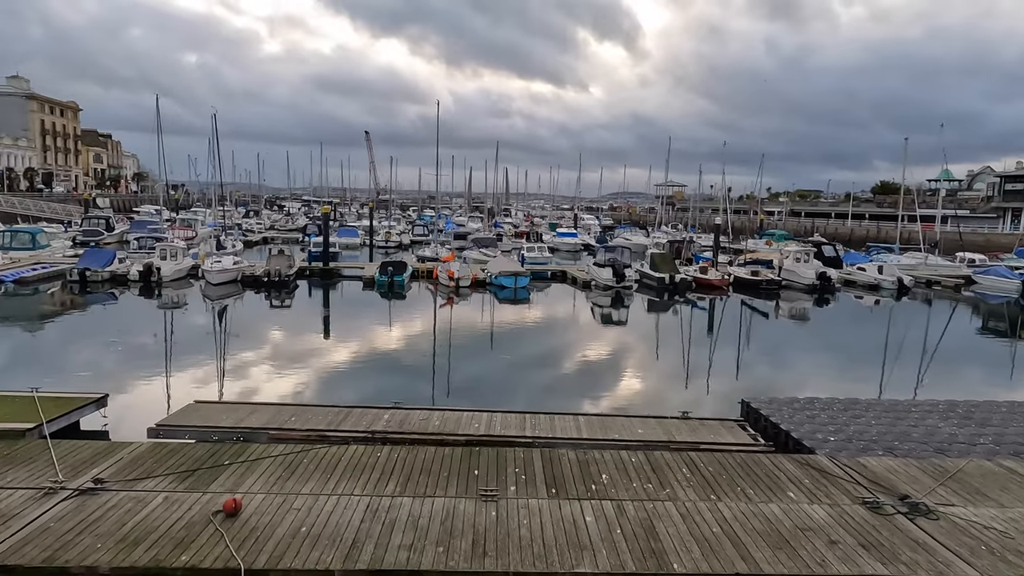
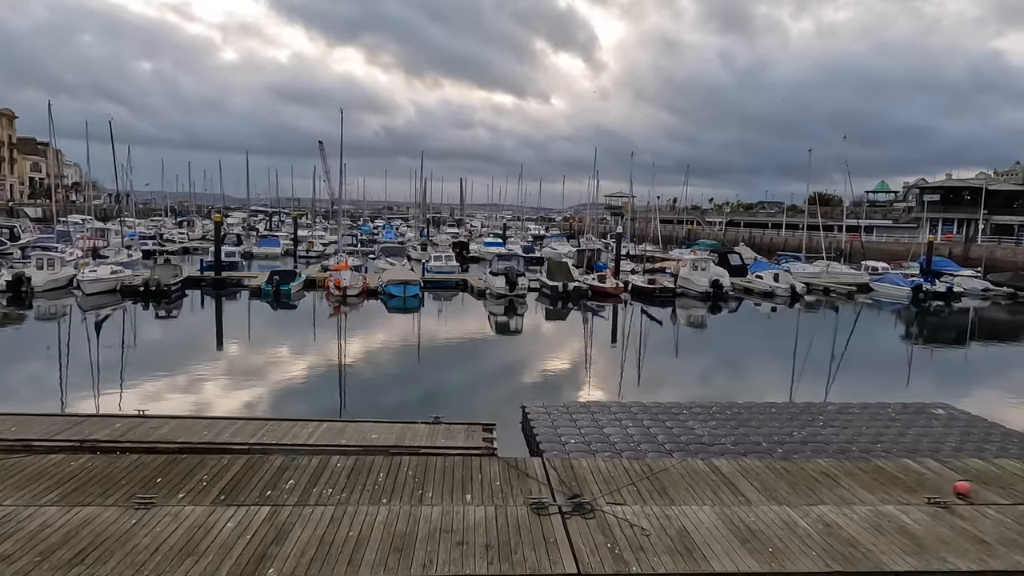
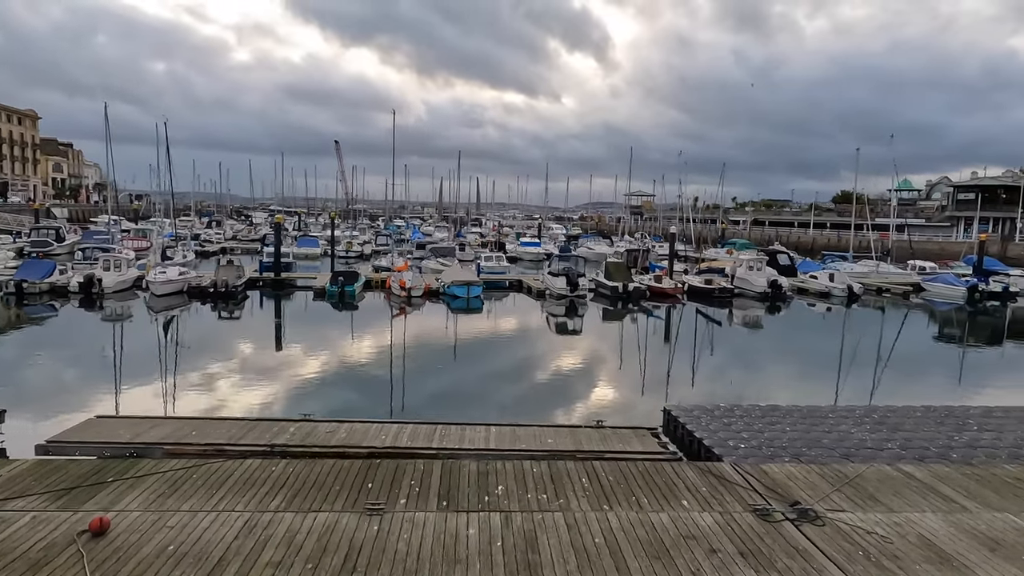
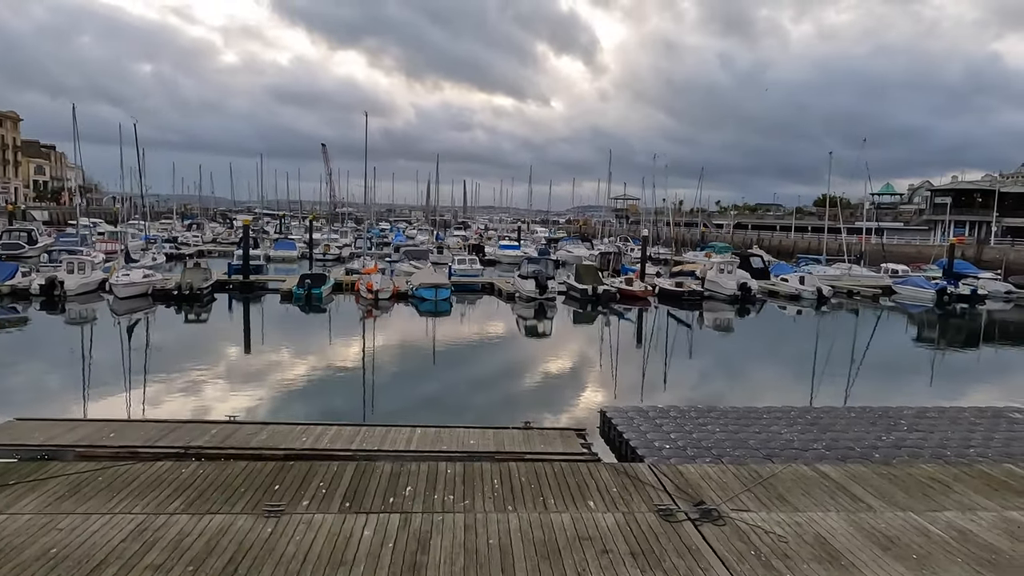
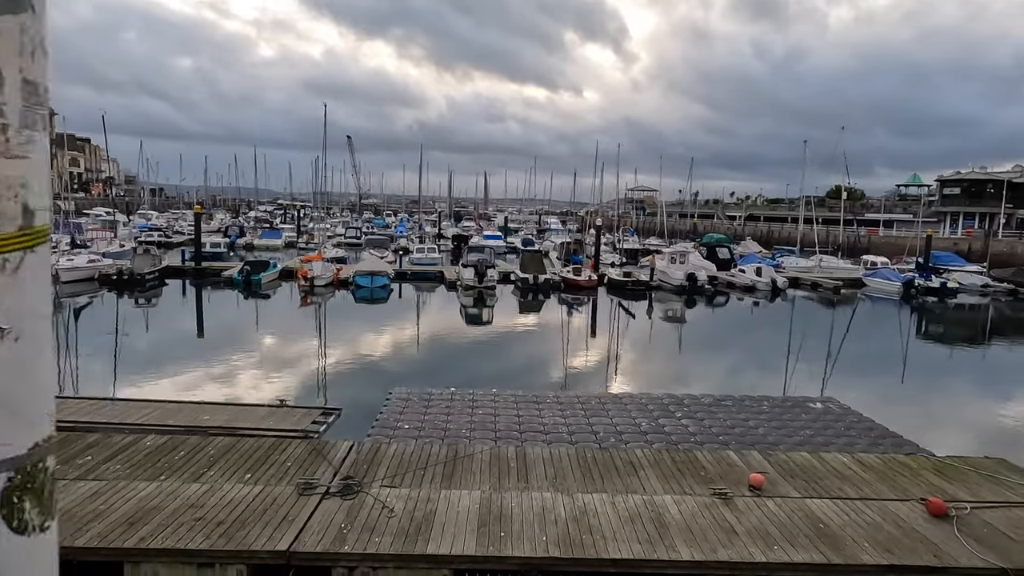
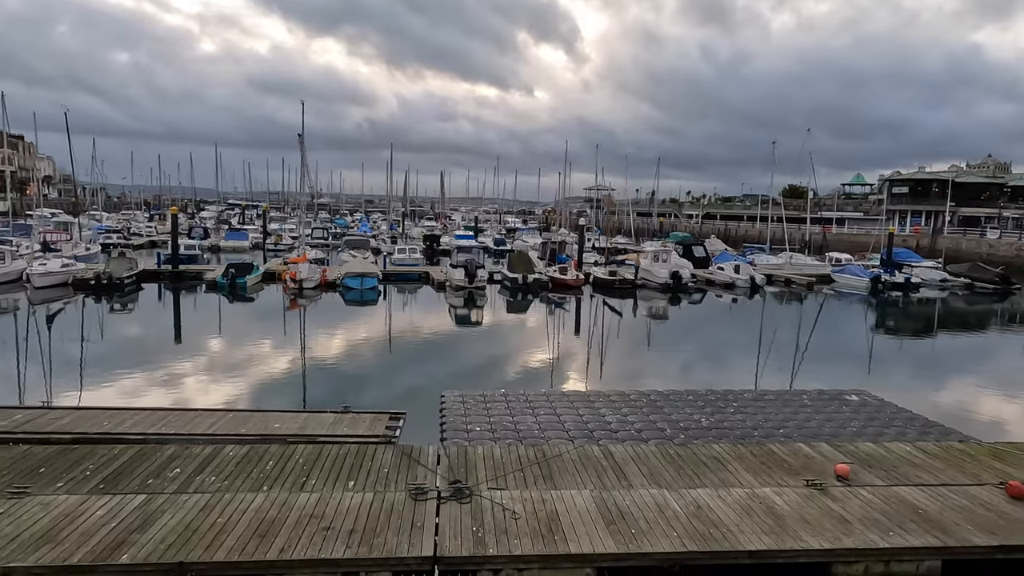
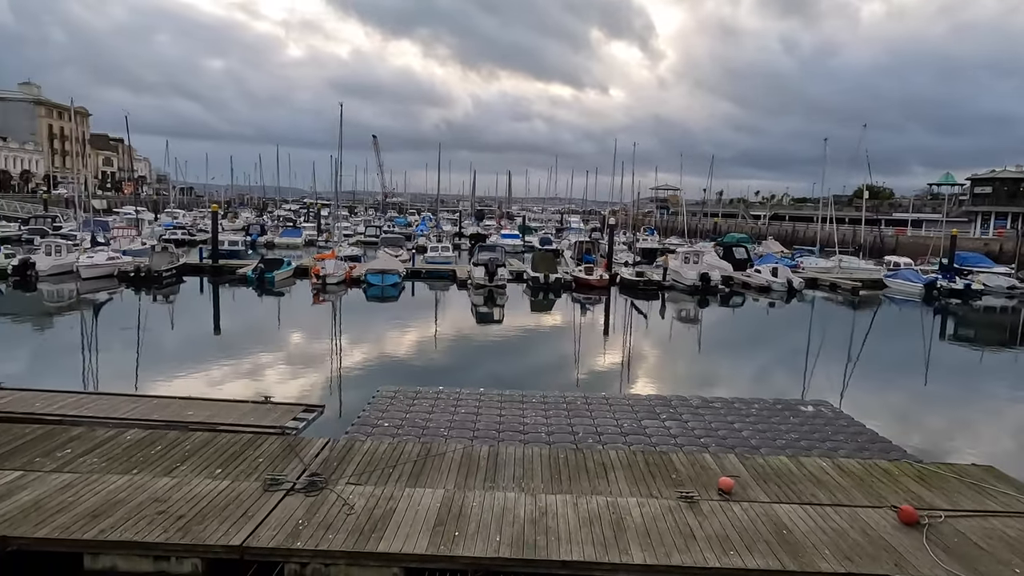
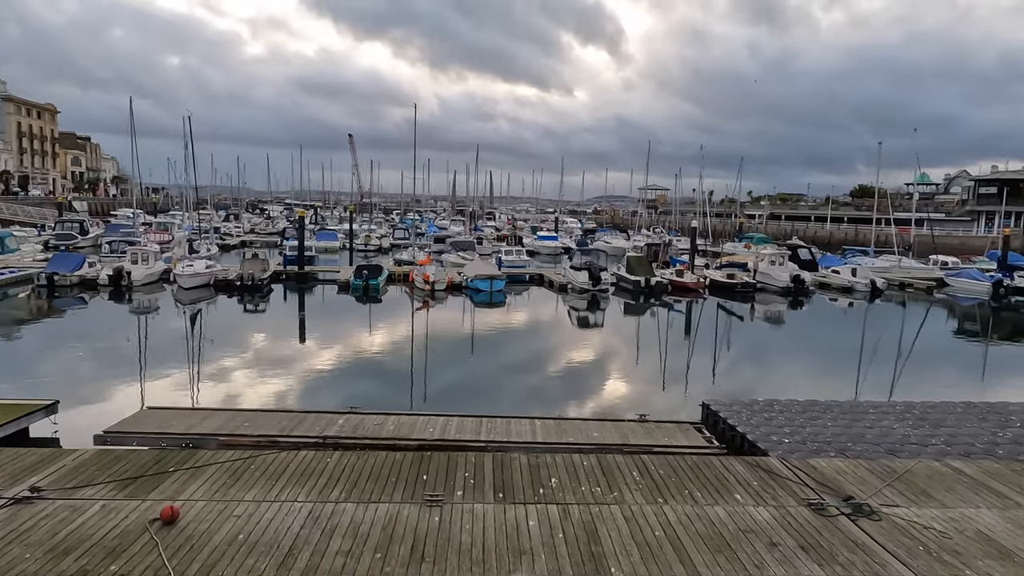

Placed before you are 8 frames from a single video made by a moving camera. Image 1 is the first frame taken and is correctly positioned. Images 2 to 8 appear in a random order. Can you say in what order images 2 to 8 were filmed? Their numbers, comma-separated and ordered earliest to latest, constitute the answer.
8, 3, 4, 2, 6, 5, 7
